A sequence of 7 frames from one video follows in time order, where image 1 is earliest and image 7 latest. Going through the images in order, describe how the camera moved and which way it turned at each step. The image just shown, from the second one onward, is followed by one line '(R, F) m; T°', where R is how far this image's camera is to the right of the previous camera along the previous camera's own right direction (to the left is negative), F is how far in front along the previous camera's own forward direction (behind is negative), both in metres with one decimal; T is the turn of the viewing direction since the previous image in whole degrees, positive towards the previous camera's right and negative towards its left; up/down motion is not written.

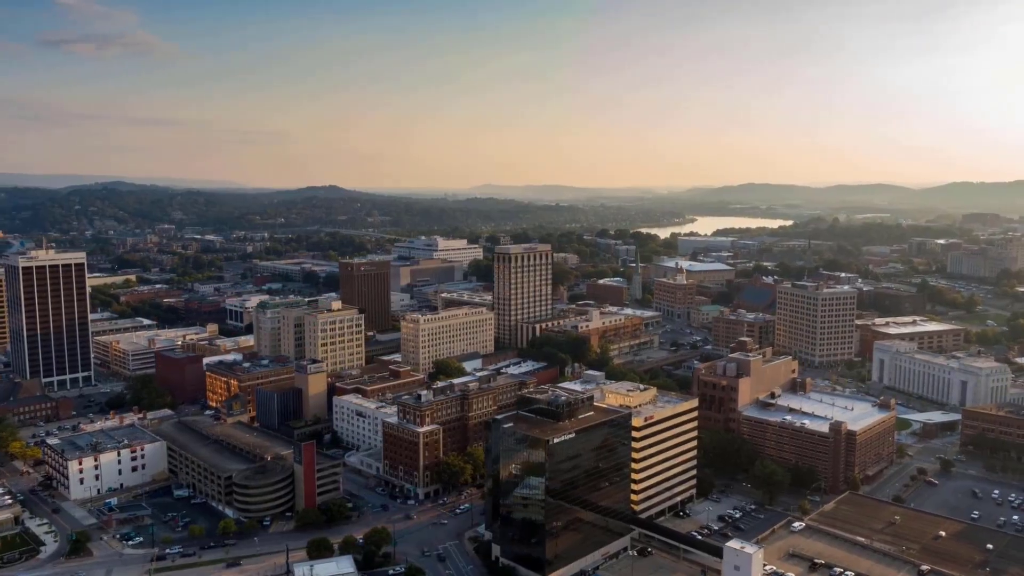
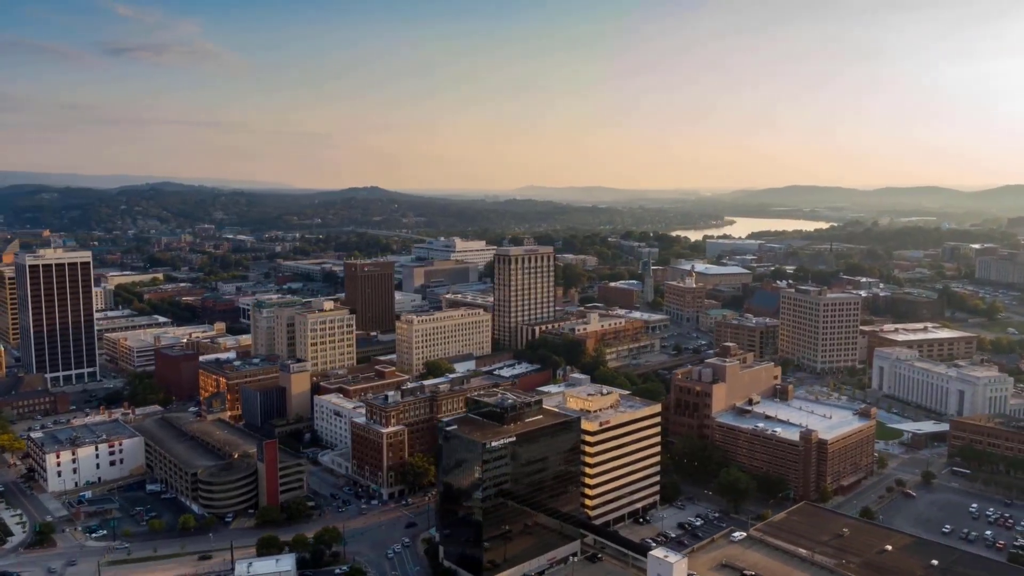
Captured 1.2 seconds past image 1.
(+4.2, +0.2) m; -3°
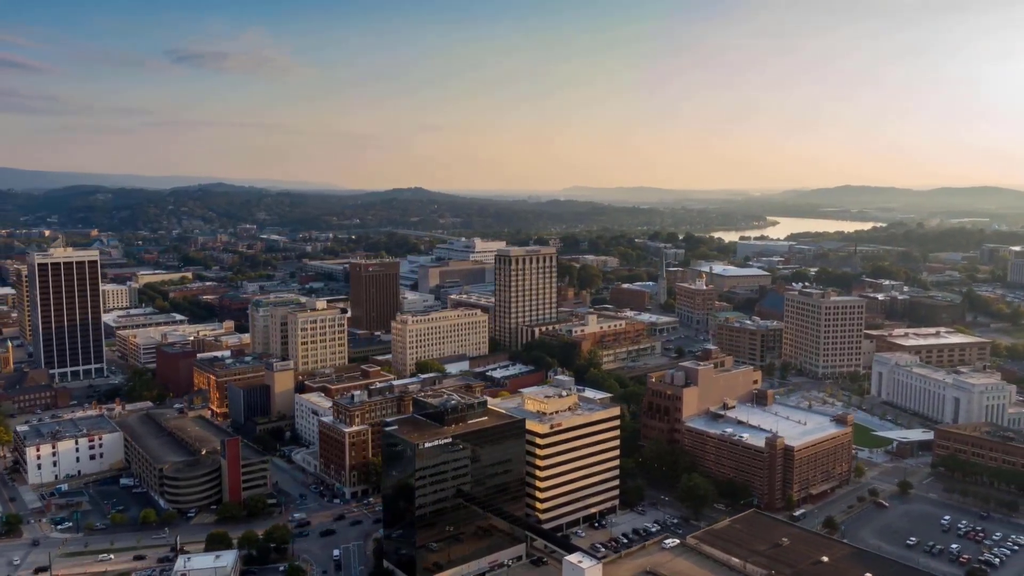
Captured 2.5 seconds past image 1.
(+4.6, +0.3) m; -3°
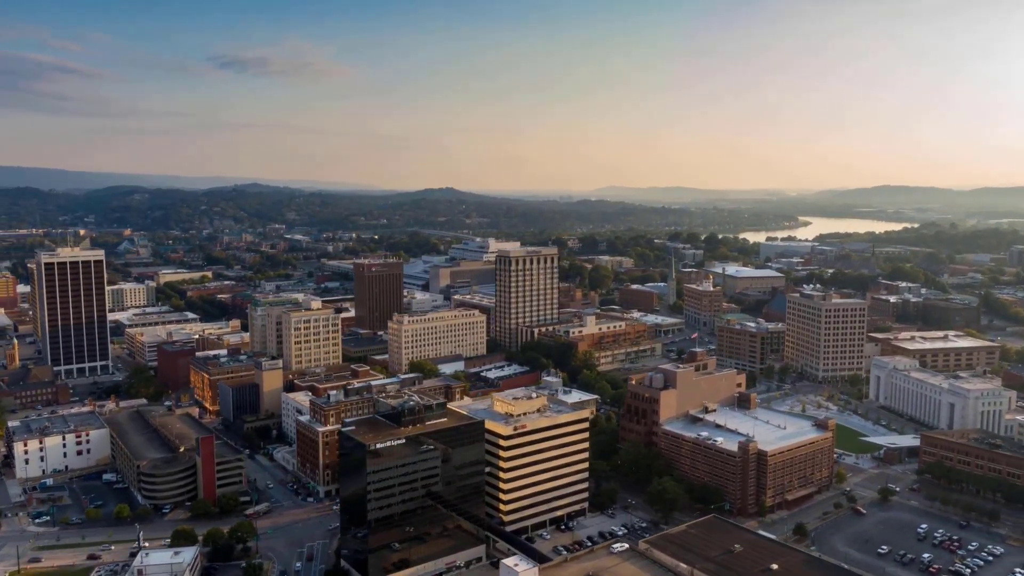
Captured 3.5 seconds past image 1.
(+3.3, +0.2) m; -2°
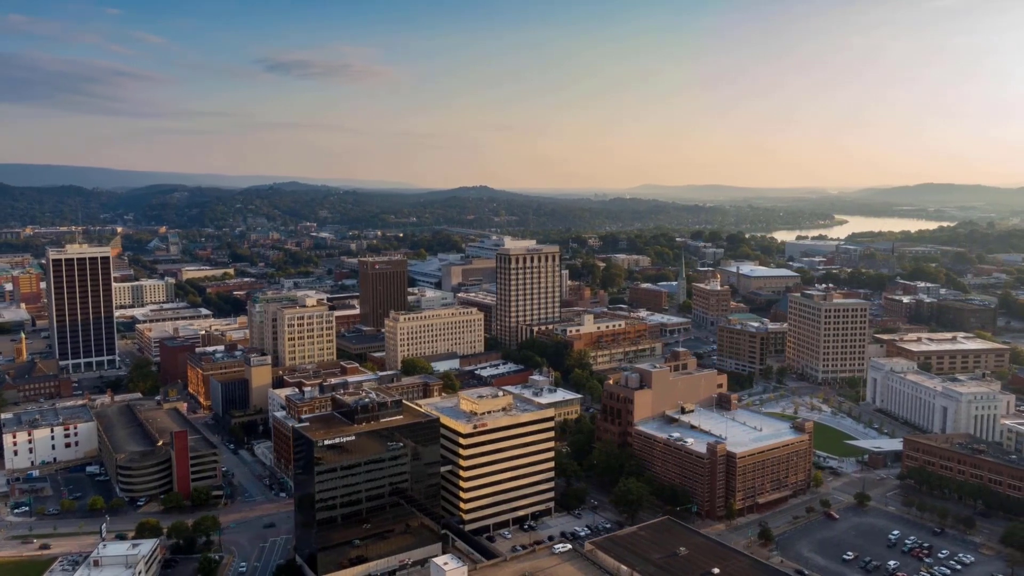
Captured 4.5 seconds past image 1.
(+3.6, +0.2) m; -3°
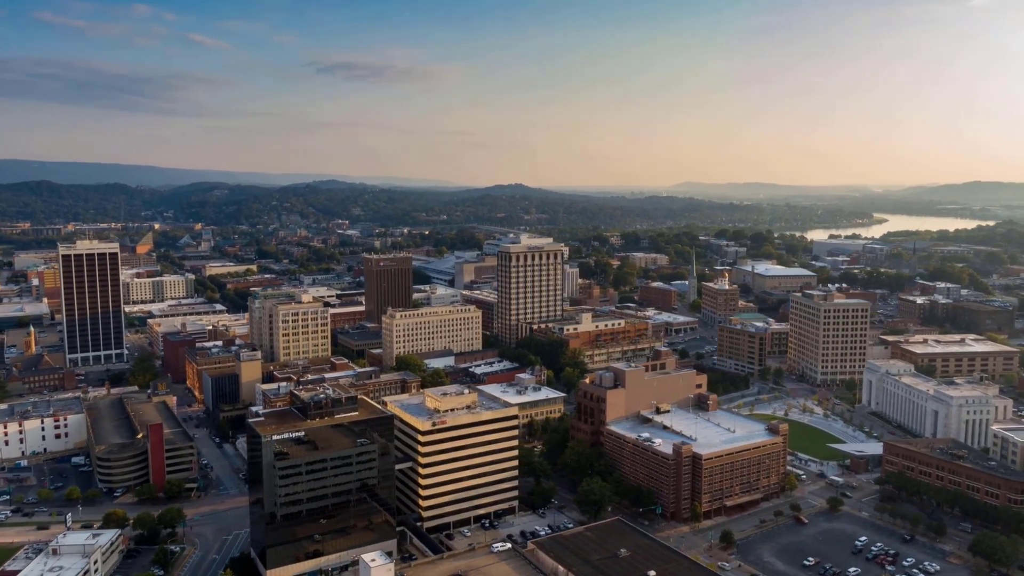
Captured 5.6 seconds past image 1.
(+3.8, +0.2) m; -3°
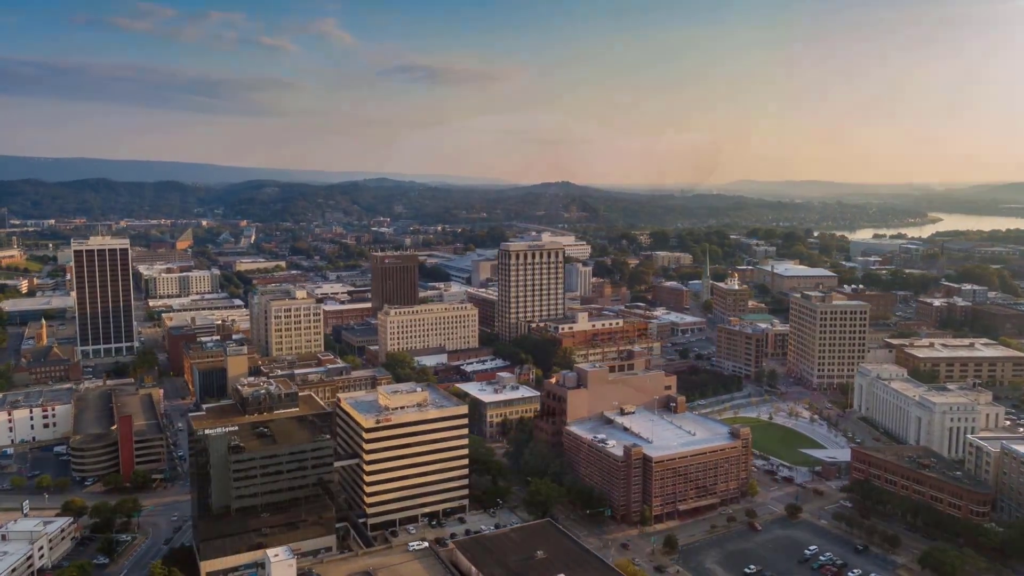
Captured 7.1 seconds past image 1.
(+5.0, +0.3) m; -4°
